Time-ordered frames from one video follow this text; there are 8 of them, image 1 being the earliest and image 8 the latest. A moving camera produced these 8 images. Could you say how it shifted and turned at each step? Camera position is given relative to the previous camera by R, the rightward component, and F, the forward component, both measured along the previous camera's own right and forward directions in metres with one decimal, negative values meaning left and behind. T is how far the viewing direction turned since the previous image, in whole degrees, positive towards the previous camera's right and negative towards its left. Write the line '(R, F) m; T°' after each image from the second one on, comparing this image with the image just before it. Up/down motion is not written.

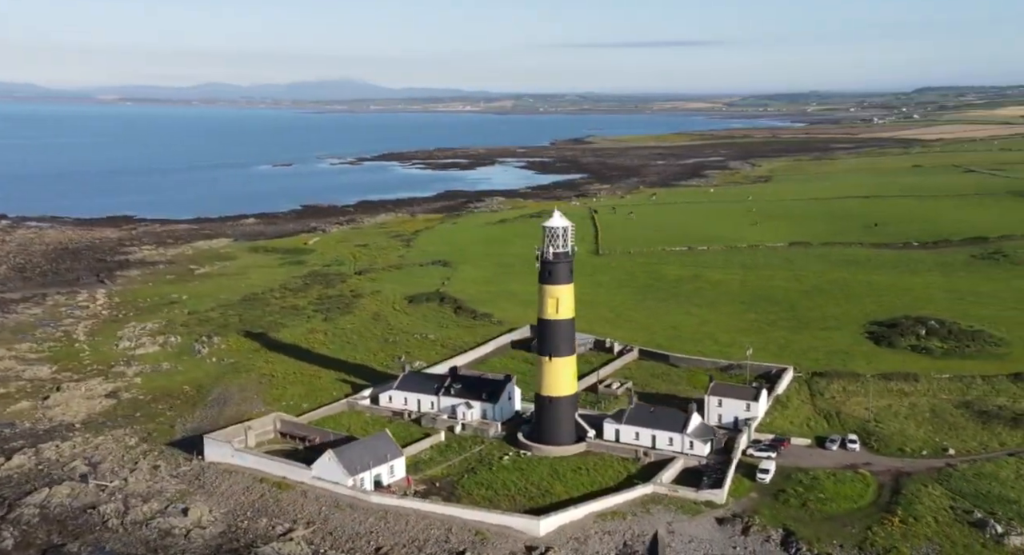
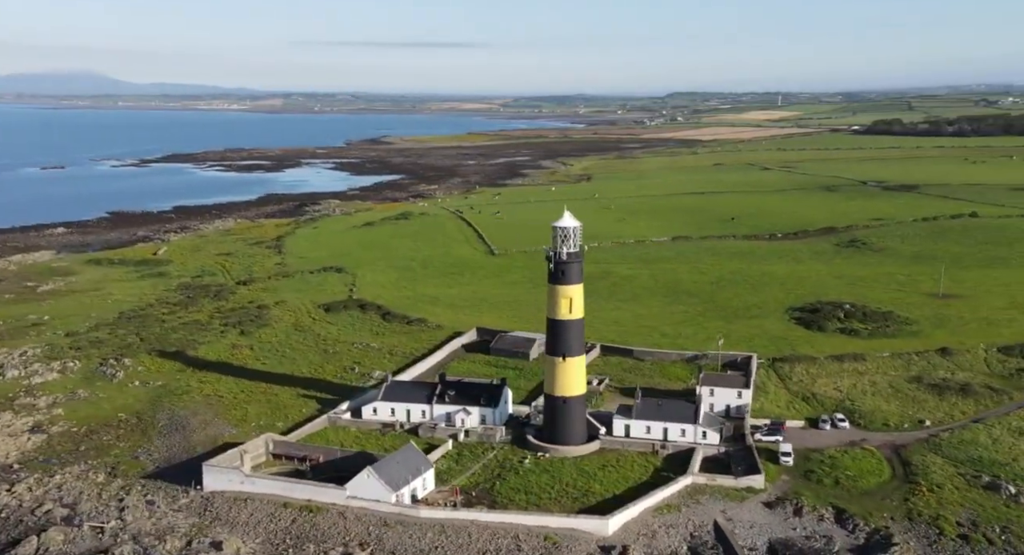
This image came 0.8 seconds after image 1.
(-6.5, +1.2) m; +12°
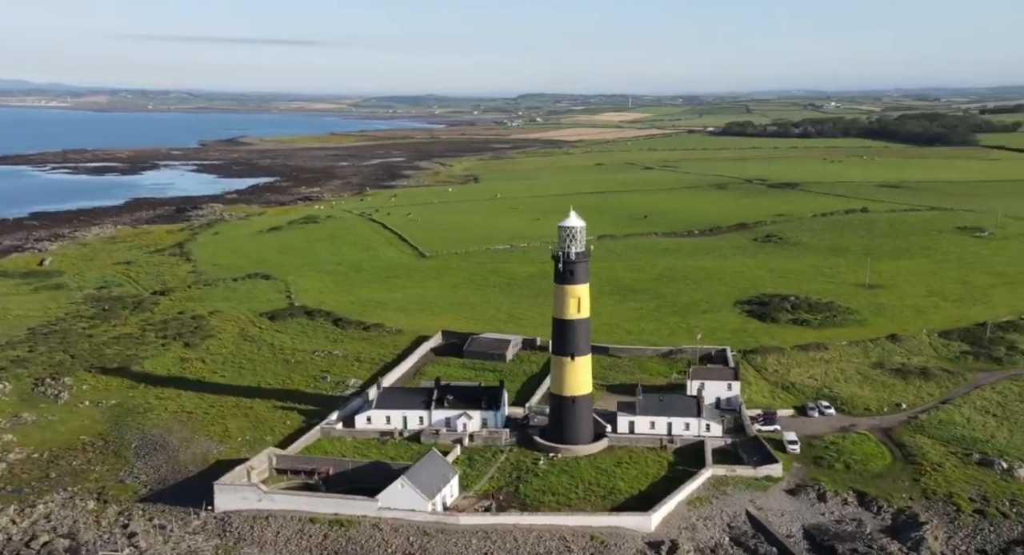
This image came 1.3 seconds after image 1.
(-4.3, +0.6) m; +8°
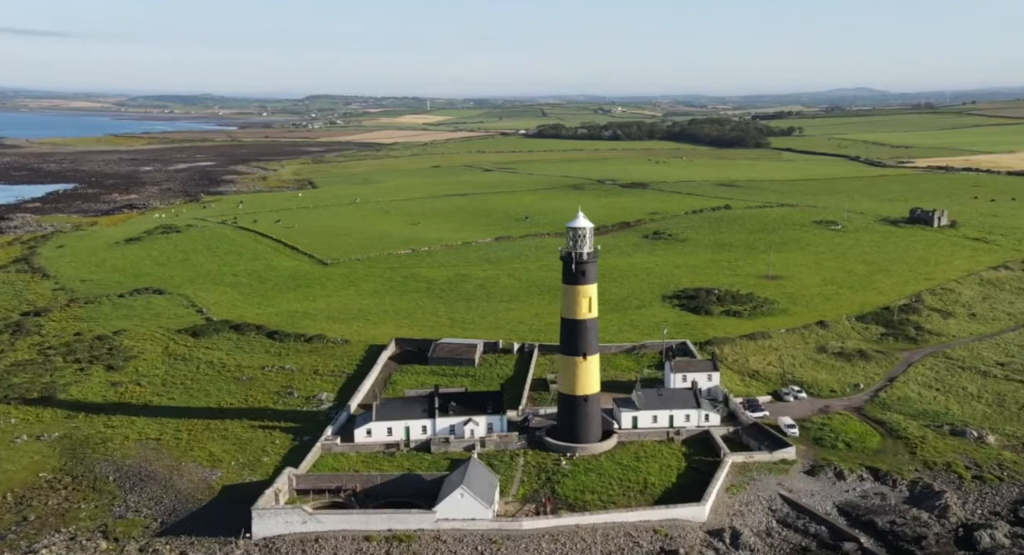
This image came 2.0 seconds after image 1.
(-6.1, +0.8) m; +11°
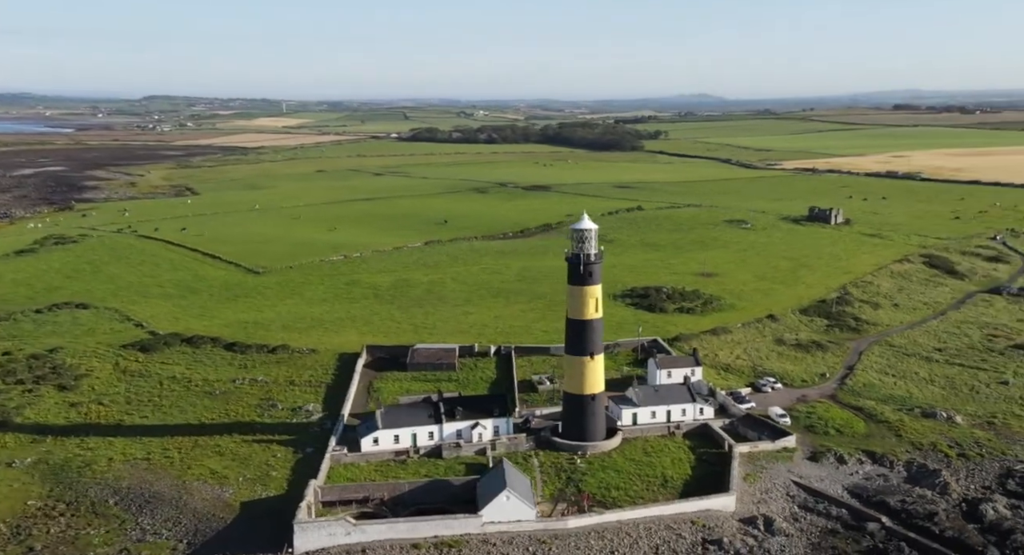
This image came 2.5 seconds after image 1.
(-4.3, +0.1) m; +8°
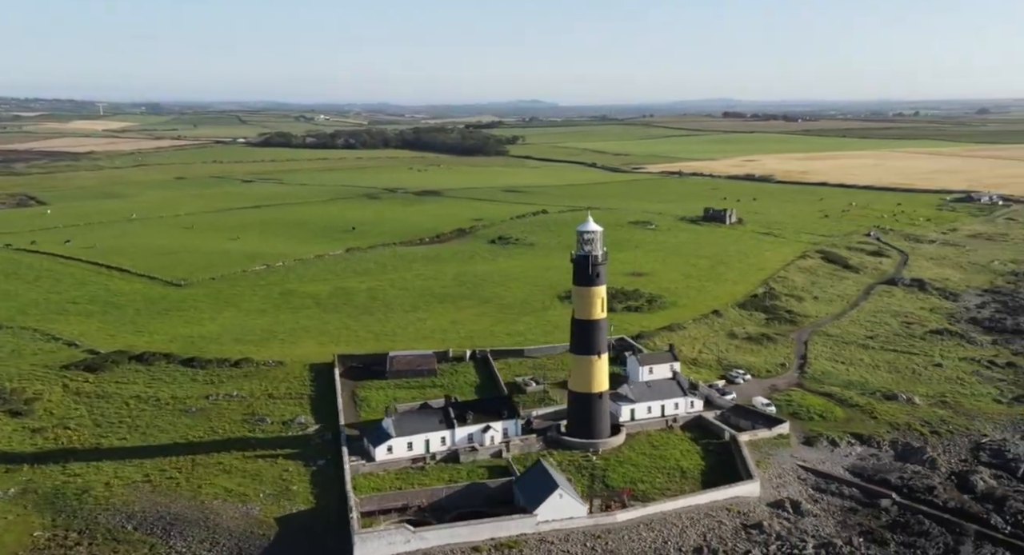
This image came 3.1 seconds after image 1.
(-5.0, 0.0) m; +9°
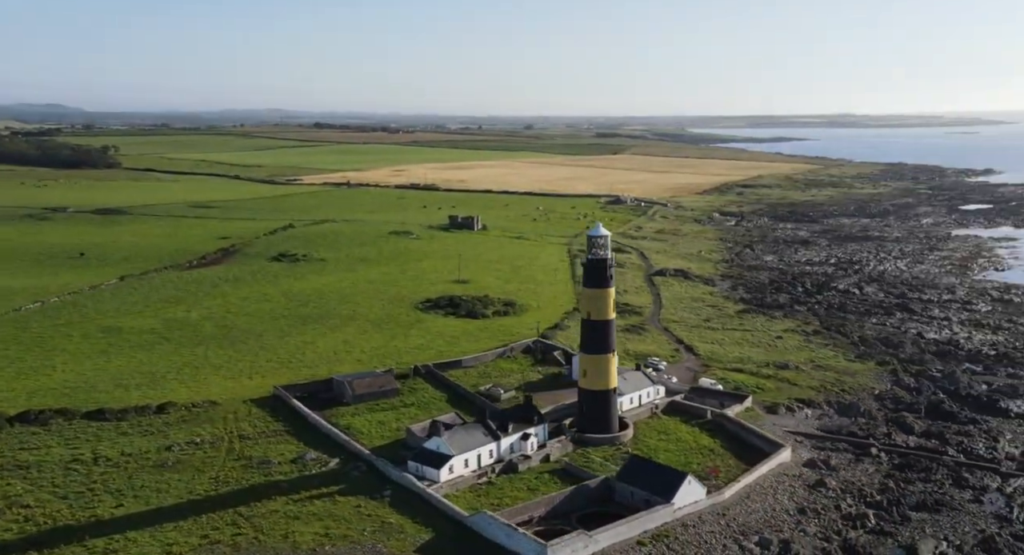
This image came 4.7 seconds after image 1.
(-13.2, +2.0) m; +22°
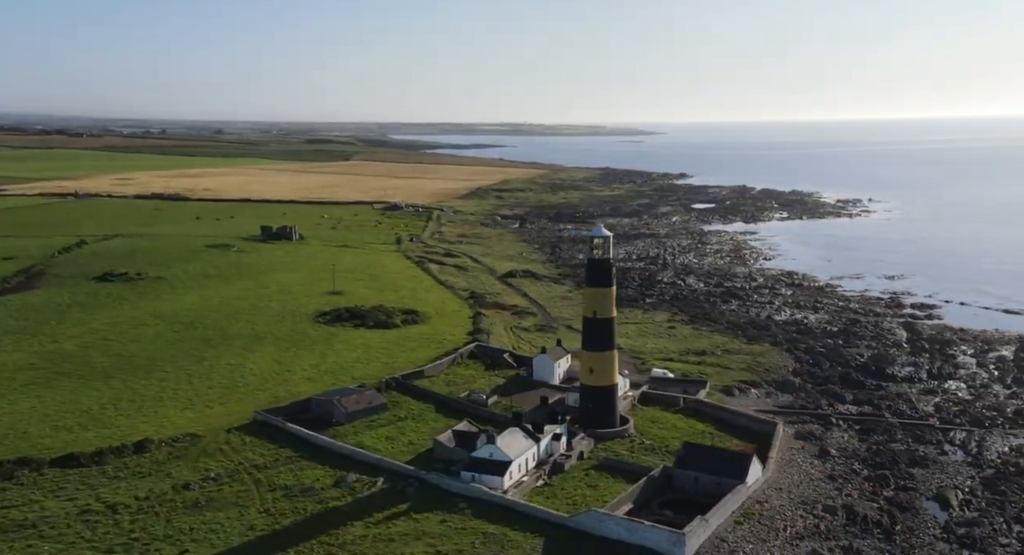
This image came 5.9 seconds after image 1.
(-9.9, +0.7) m; +16°
